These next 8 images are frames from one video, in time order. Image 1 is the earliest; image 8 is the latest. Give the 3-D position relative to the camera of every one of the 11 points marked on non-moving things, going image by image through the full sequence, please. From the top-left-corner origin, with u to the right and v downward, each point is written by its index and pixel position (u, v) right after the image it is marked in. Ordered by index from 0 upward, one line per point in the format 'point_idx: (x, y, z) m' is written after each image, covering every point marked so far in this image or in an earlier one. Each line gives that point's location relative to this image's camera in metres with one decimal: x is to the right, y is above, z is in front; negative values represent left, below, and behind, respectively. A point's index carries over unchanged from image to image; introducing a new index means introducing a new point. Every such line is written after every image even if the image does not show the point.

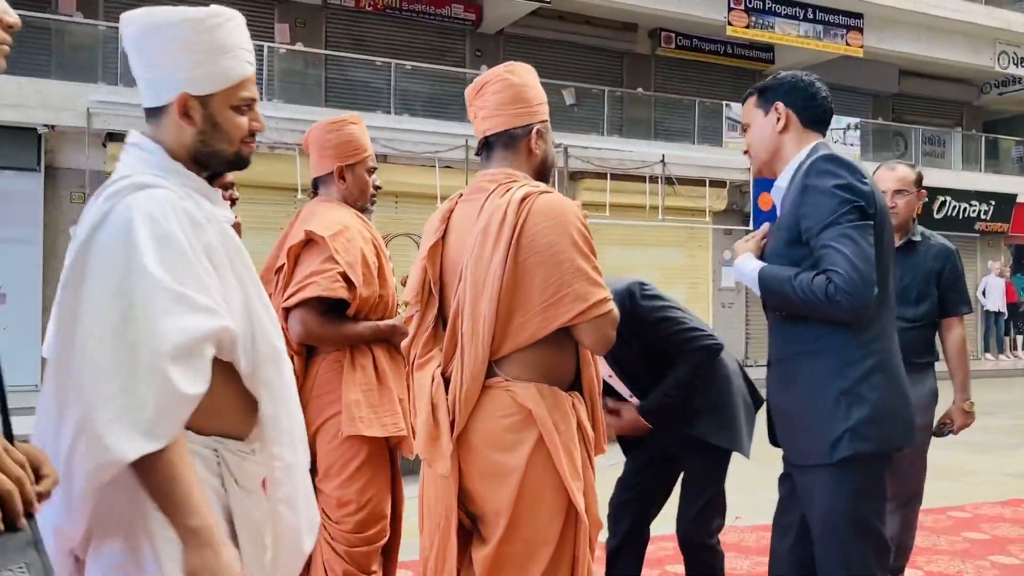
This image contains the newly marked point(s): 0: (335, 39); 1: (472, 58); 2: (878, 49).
0: (-2.9, +4.1, +13.4) m
1: (-0.7, +4.1, +14.3) m
2: (+7.0, +4.6, +15.6) m
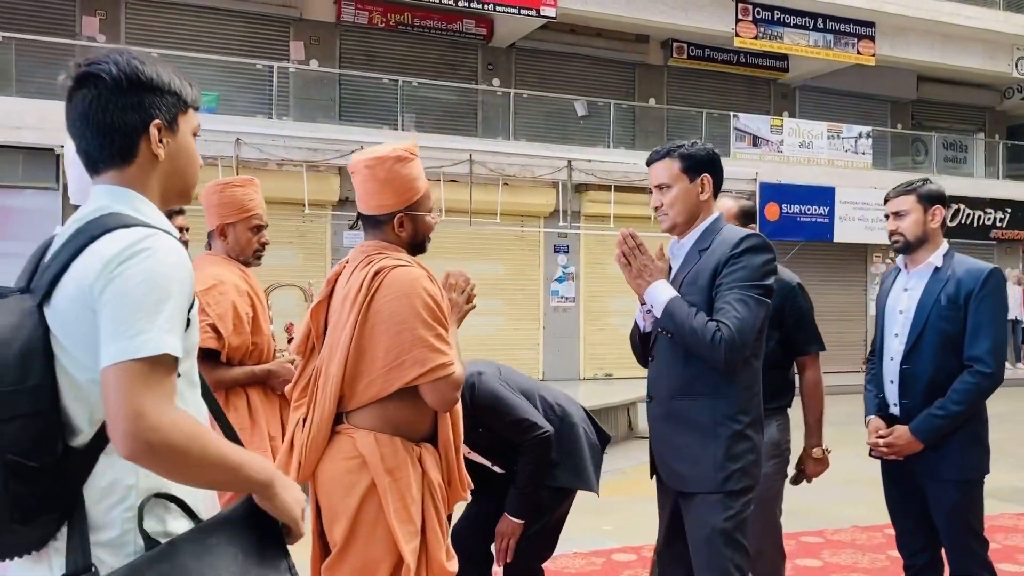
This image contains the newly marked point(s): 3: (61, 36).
0: (-2.8, +3.9, +13.7) m
1: (-0.5, +3.9, +14.6) m
2: (+7.2, +4.4, +15.4) m
3: (-6.7, +3.7, +11.9) m
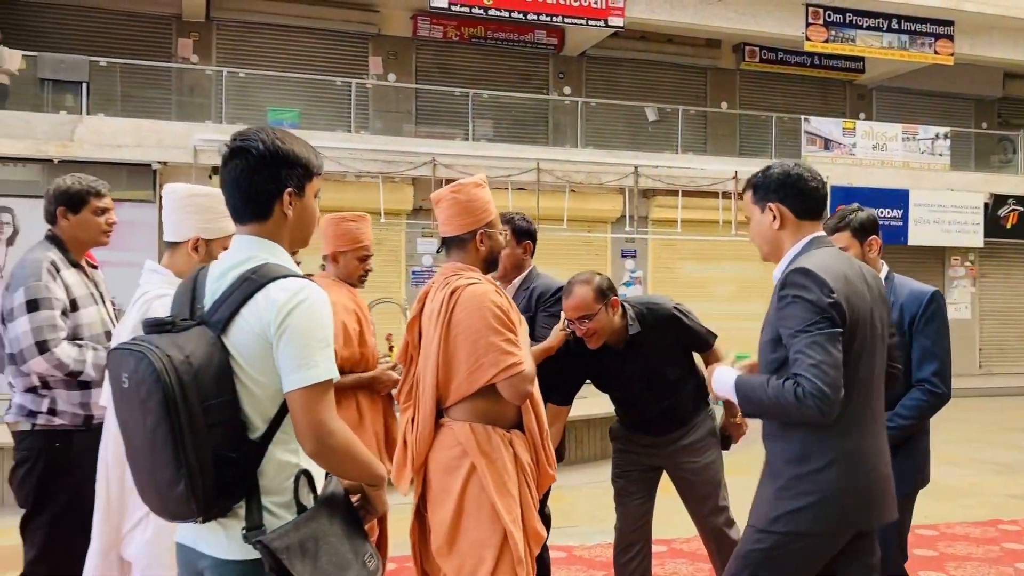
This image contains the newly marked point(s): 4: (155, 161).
0: (-1.6, +3.9, +14.3) m
1: (+0.8, +3.8, +15.0) m
2: (+8.5, +4.3, +15.0) m
3: (-5.6, +3.7, +13.0) m
4: (-4.8, +1.7, +10.9) m
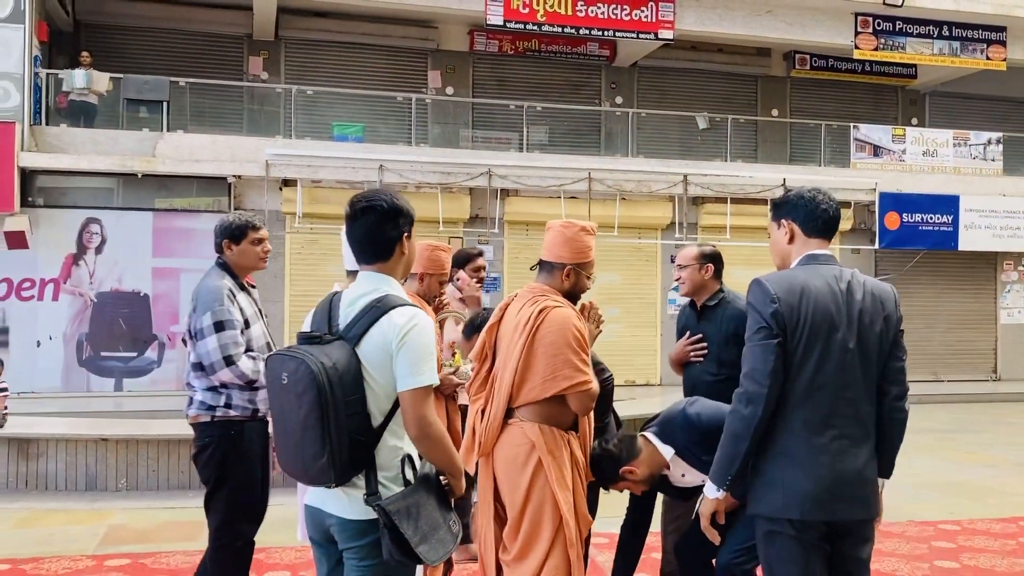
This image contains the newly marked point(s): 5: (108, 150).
0: (-0.6, +3.8, +14.9) m
1: (+1.7, +3.7, +15.4) m
2: (+9.5, +4.2, +15.0) m
3: (-4.8, +3.6, +13.8) m
4: (-4.1, +1.6, +11.7) m
5: (-5.5, +1.9, +11.1) m
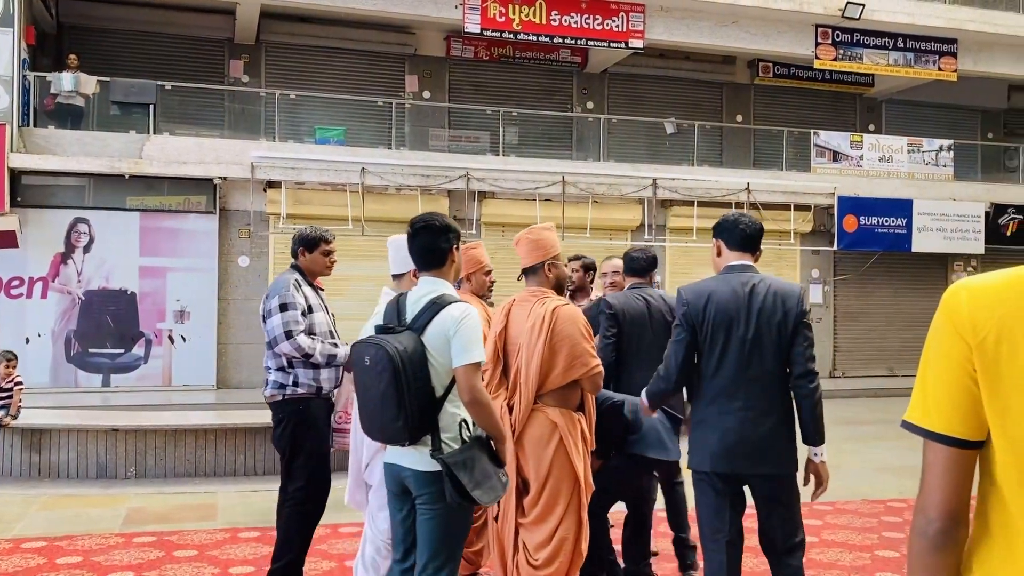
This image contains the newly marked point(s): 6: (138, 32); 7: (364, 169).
0: (-1.1, +3.8, +15.4) m
1: (+1.3, +3.8, +15.9) m
2: (+9.0, +4.2, +15.8) m
3: (-5.2, +3.6, +14.1) m
4: (-4.4, +1.6, +12.0) m
5: (-5.8, +1.9, +11.4) m
6: (-6.3, +4.3, +13.8) m
7: (-2.3, +1.8, +12.4) m
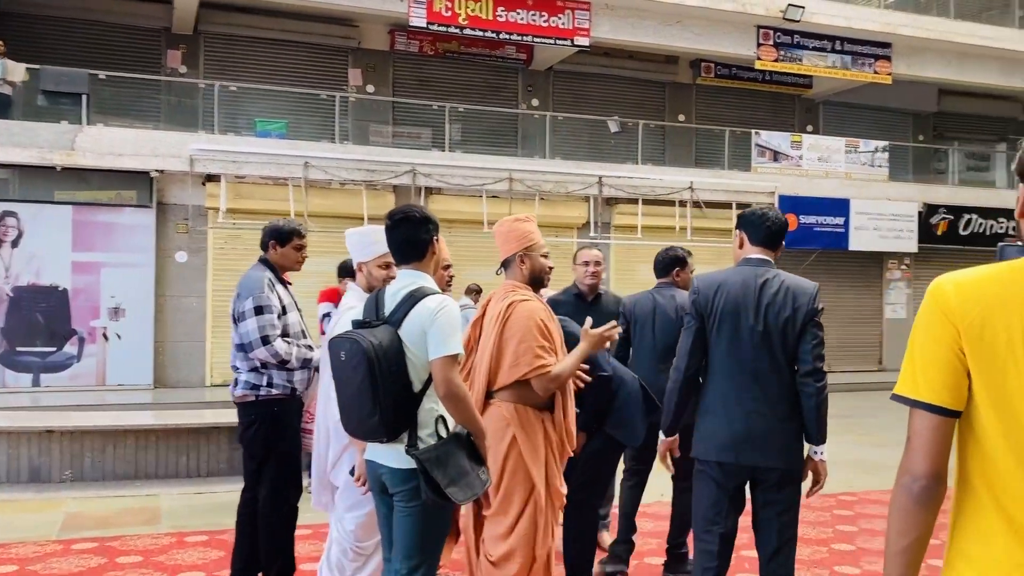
0: (-2.1, +3.8, +15.2) m
1: (+0.2, +3.8, +15.9) m
2: (+8.0, +4.3, +16.3) m
3: (-6.1, +3.7, +13.7) m
4: (-5.1, +1.7, +11.6) m
5: (-6.5, +1.9, +10.9) m
6: (-7.2, +4.4, +13.2) m
7: (-3.1, +1.9, +12.2) m
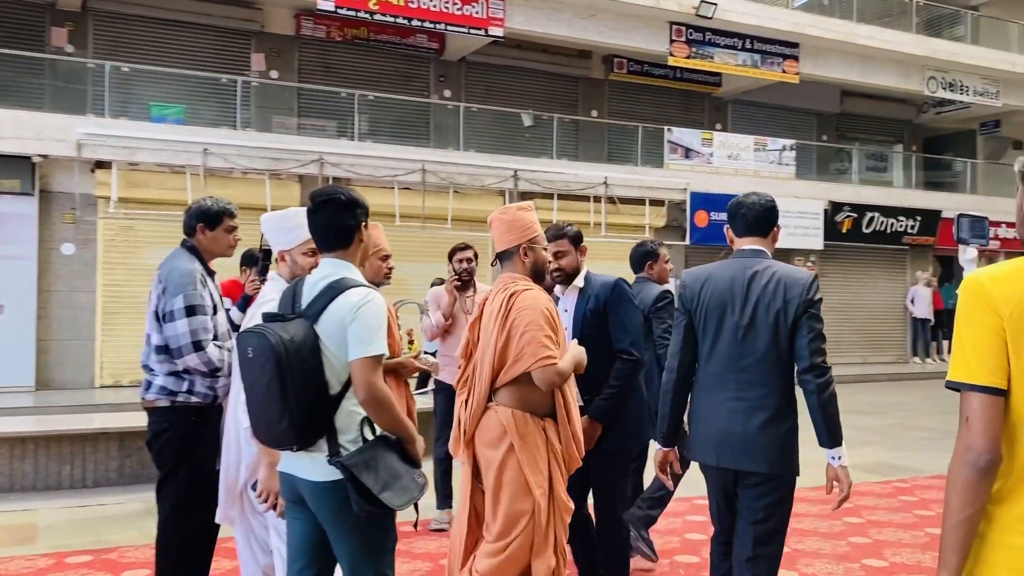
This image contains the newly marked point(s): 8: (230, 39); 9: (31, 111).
0: (-3.6, +3.9, +14.6) m
1: (-1.5, +3.9, +15.5) m
2: (+6.2, +4.4, +16.8) m
3: (-7.5, +3.7, +12.6) m
4: (-6.3, +1.8, +10.7) m
5: (-7.6, +2.0, +9.8) m
6: (-8.6, +4.4, +12.0) m
7: (-4.3, +1.9, +11.5) m
8: (-4.8, +4.3, +13.9) m
9: (-6.3, +2.3, +10.6) m
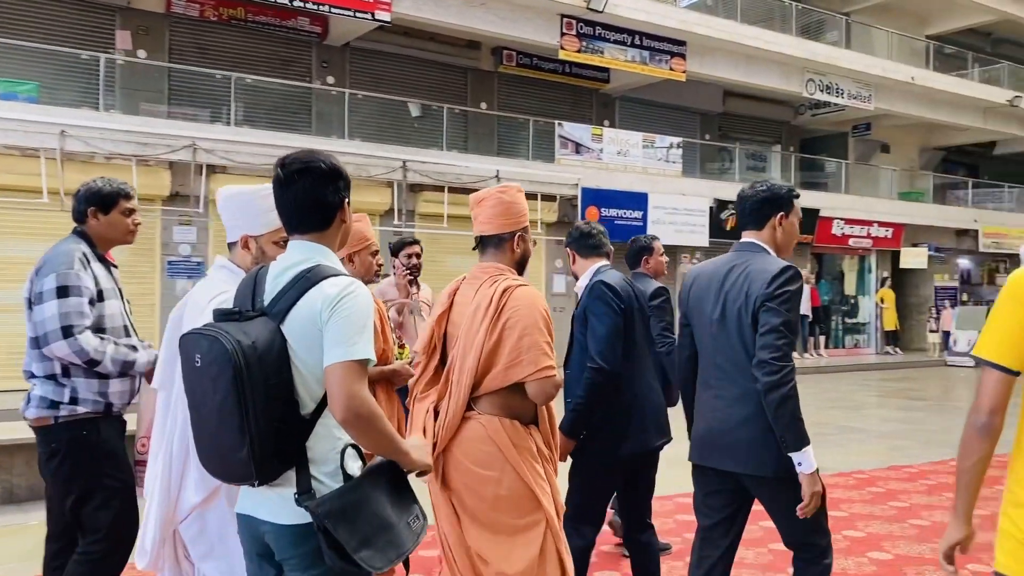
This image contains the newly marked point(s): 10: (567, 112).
0: (-5.5, +4.0, +13.5) m
1: (-3.5, +4.0, +14.8) m
2: (+3.9, +4.5, +17.2) m
3: (-9.0, +3.8, +11.0) m
4: (-7.6, +1.8, +9.3) m
5: (-8.7, +2.0, +8.2) m
6: (-10.0, +4.5, +10.3) m
7: (-5.7, +2.0, +10.3) m
8: (-6.6, +4.3, +12.7) m
9: (-7.6, +2.4, +9.2) m
10: (+1.2, +3.8, +17.7) m
